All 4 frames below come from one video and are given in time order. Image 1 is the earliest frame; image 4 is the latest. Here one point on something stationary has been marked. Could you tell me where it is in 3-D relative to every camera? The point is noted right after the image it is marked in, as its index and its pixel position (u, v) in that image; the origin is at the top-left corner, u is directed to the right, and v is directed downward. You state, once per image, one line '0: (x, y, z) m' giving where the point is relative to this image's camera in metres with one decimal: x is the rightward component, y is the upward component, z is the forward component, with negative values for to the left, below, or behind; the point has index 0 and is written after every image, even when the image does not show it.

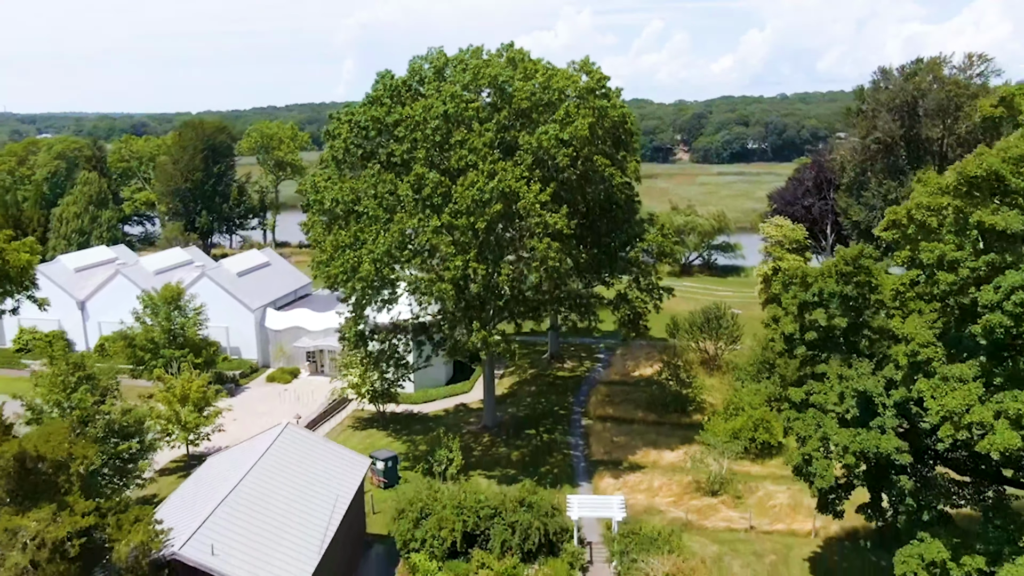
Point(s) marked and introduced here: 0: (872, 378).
0: (+8.2, -2.1, +15.4) m
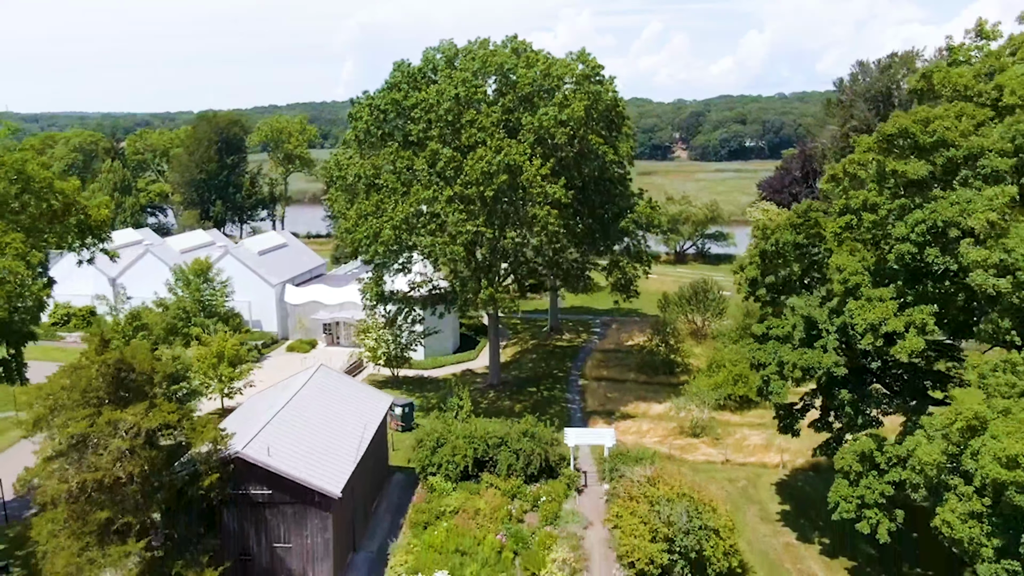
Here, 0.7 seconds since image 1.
0: (+8.4, -0.6, +18.5) m
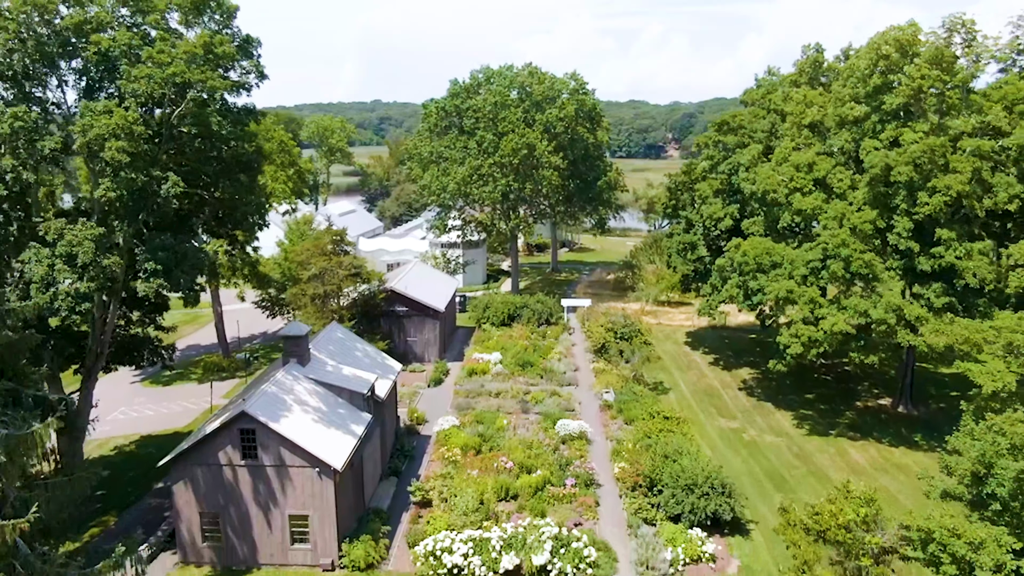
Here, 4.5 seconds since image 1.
0: (+9.5, +3.9, +35.4) m
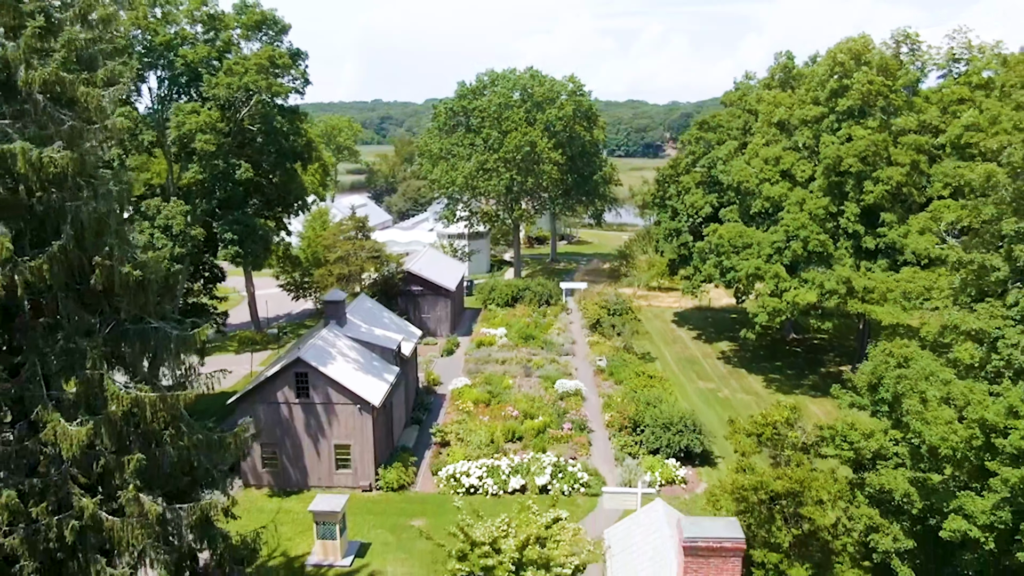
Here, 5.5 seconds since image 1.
0: (+9.8, +4.9, +39.5) m
